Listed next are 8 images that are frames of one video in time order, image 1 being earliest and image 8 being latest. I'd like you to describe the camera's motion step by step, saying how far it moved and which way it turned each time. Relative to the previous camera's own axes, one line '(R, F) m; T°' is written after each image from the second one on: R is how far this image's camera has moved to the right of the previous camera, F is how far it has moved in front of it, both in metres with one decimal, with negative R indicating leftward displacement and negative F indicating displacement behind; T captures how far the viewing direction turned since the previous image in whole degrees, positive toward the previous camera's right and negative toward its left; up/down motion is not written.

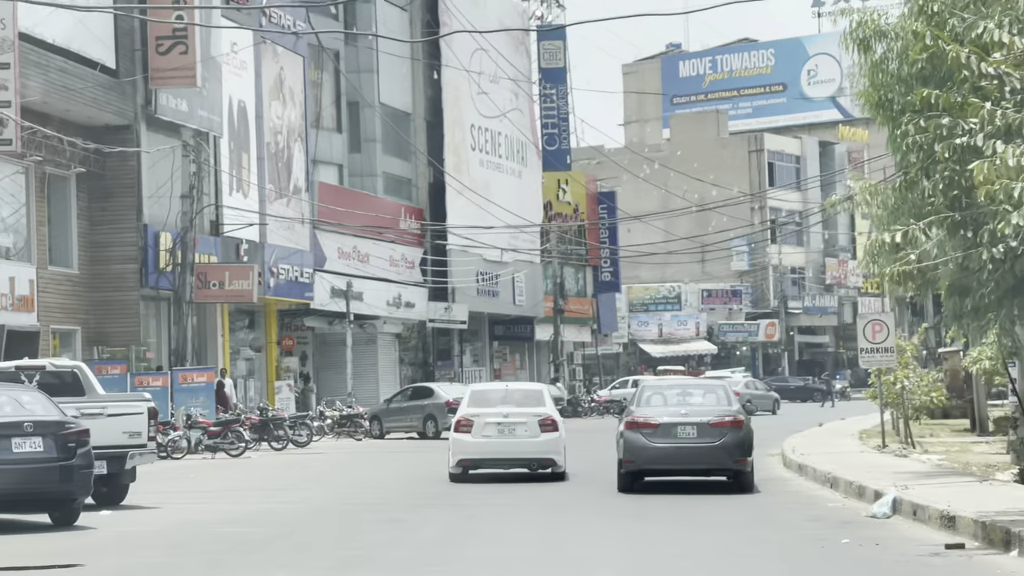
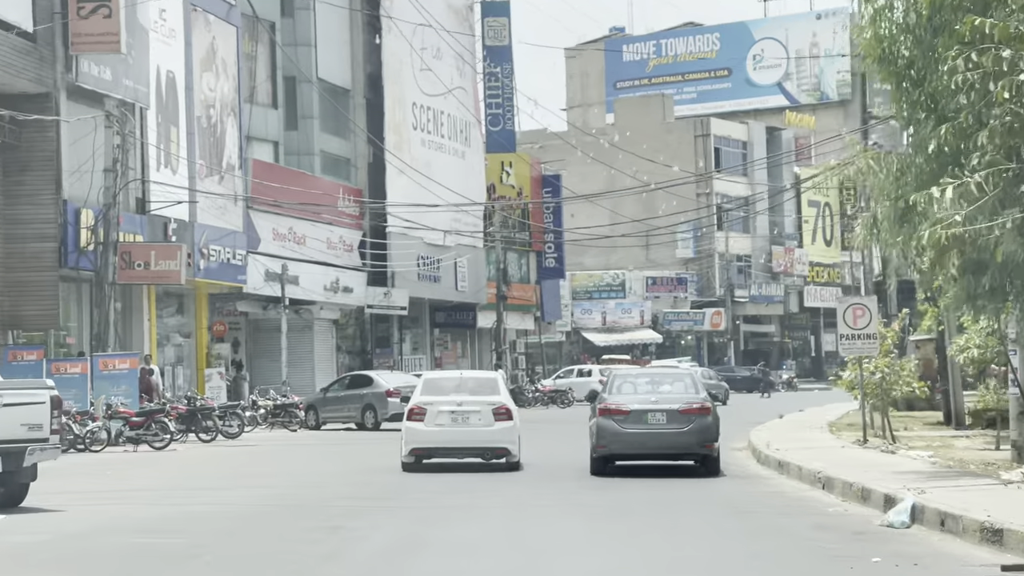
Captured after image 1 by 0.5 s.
(-0.2, +2.2) m; +2°
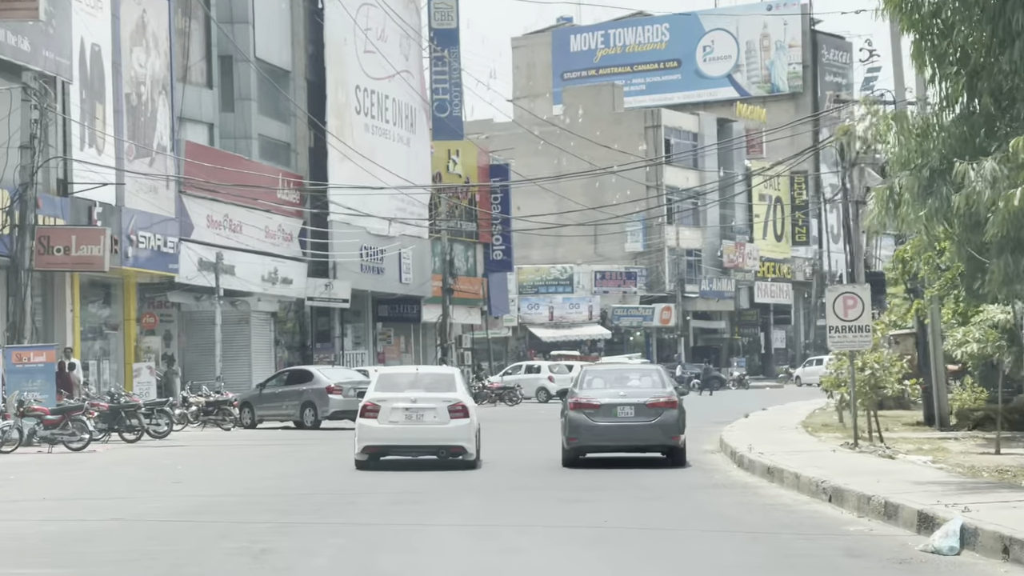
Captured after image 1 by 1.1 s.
(-0.2, +2.3) m; +2°
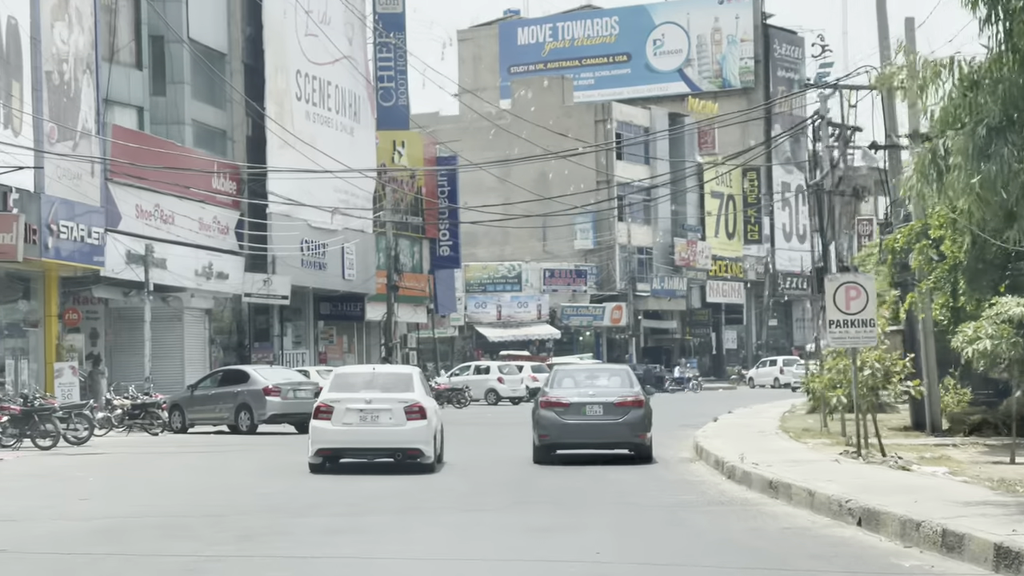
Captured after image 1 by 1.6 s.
(-0.2, +2.6) m; +2°
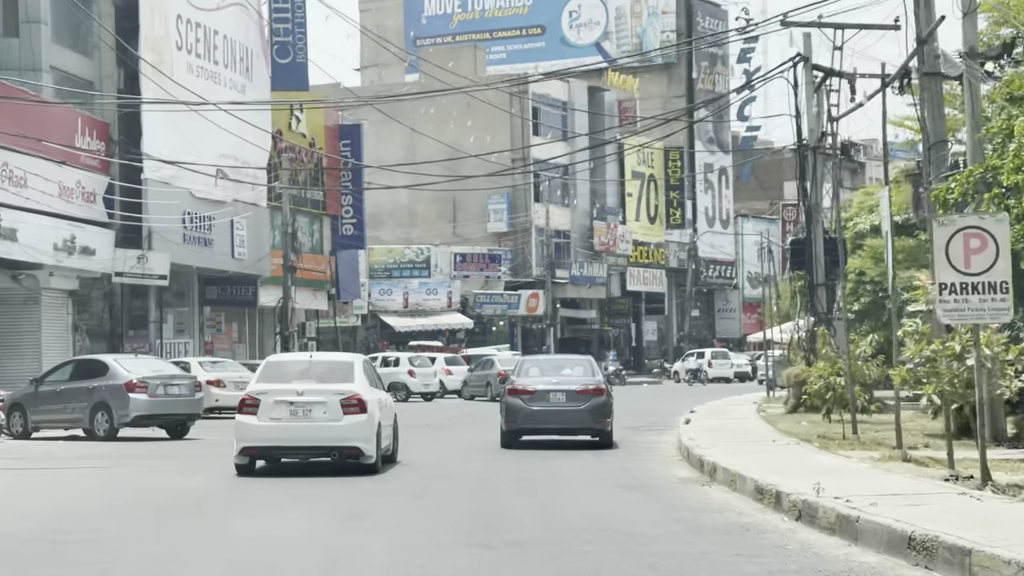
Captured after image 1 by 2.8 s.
(-0.4, +6.4) m; +3°
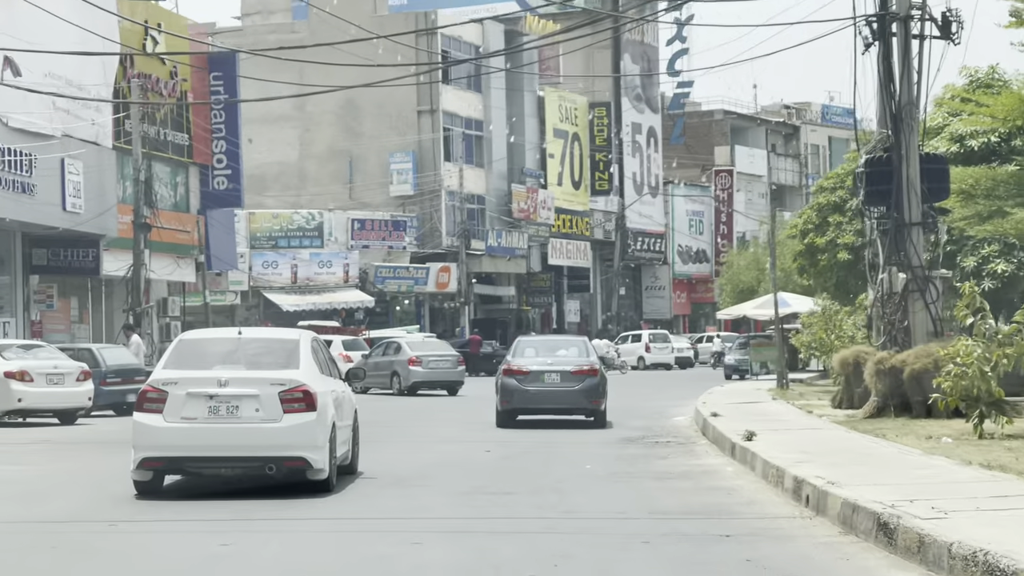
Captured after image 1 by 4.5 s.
(-0.6, +10.7) m; +4°
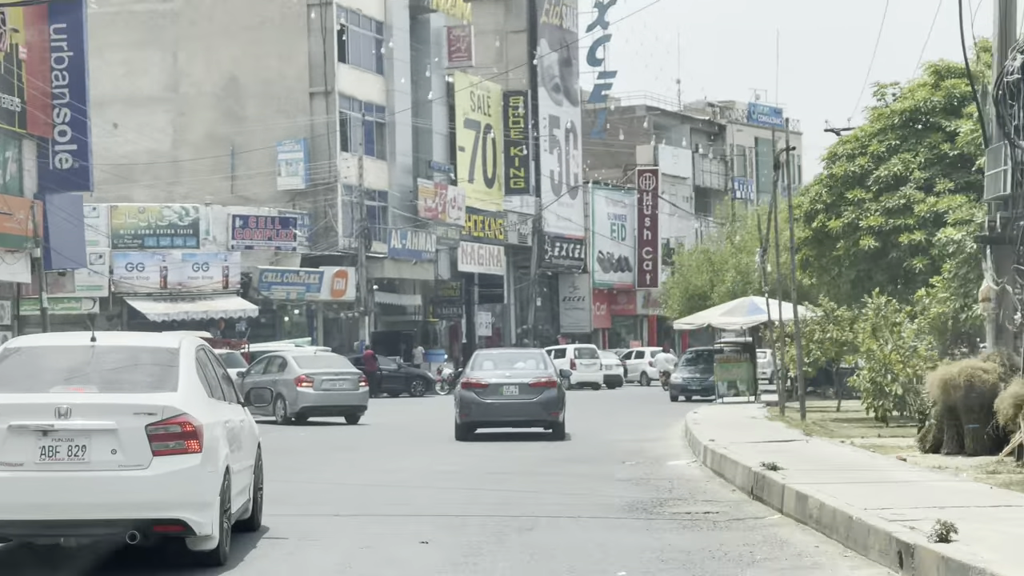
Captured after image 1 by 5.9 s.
(-0.4, +8.3) m; +3°
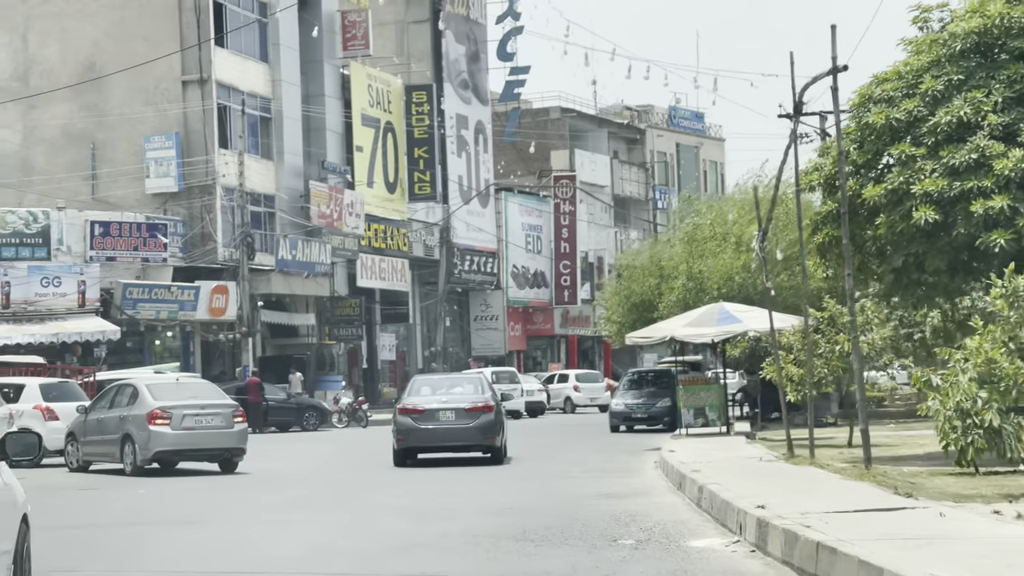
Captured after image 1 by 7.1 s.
(-0.2, +7.4) m; +3°
